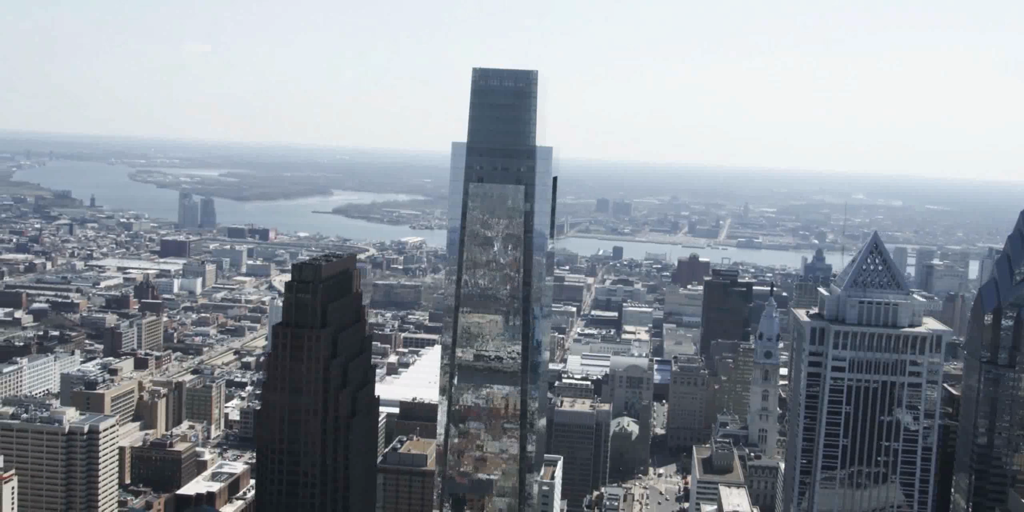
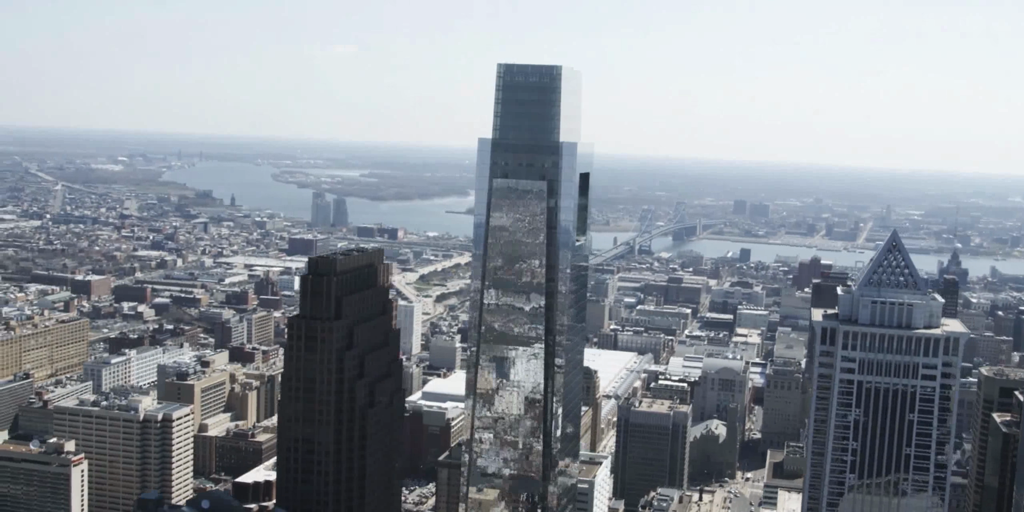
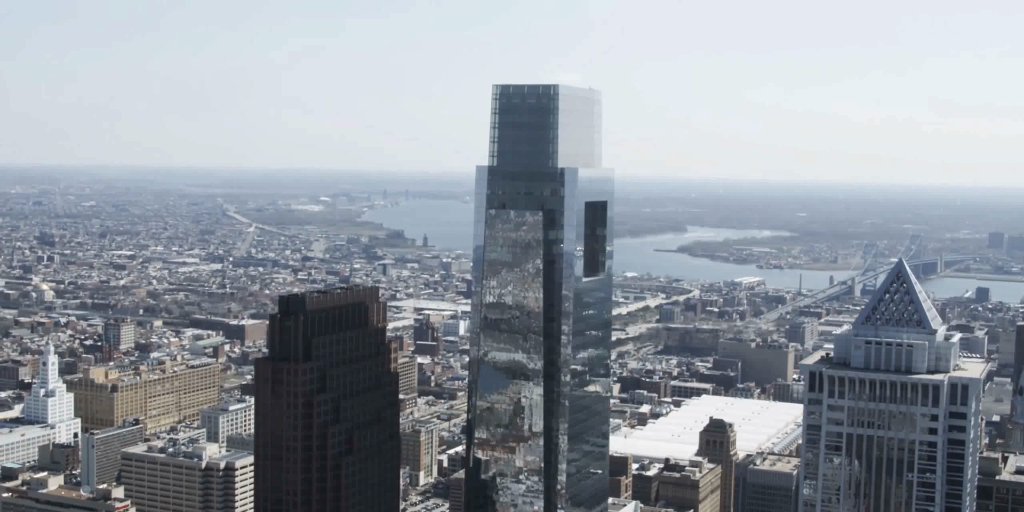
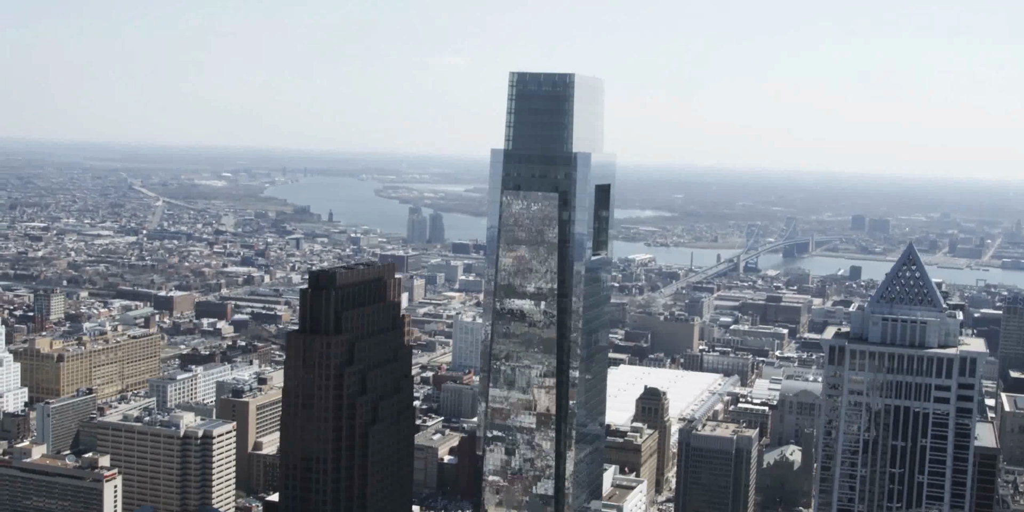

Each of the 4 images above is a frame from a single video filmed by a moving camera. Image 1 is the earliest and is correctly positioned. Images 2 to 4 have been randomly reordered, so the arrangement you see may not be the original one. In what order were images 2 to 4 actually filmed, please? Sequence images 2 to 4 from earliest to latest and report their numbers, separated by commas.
2, 4, 3
